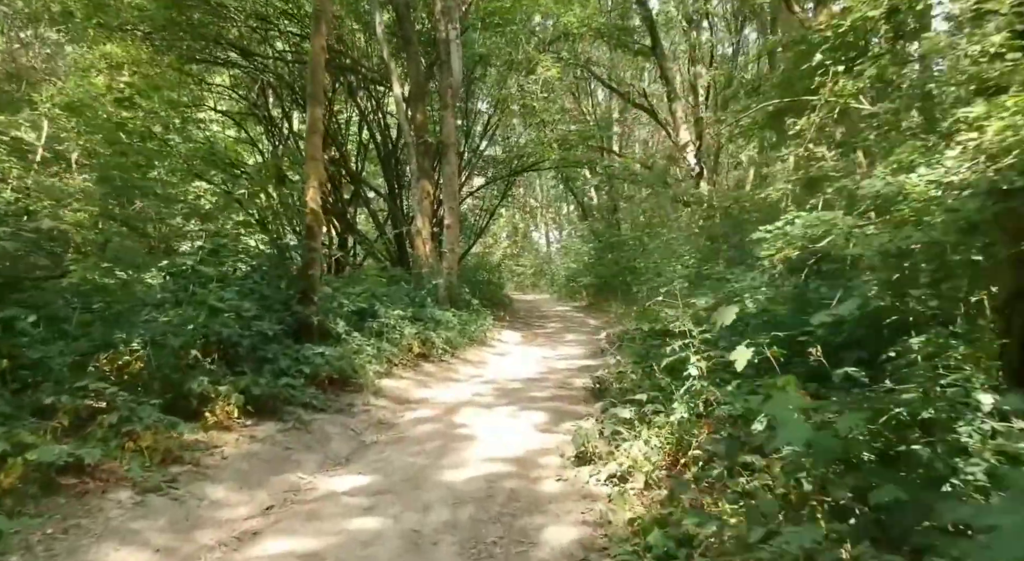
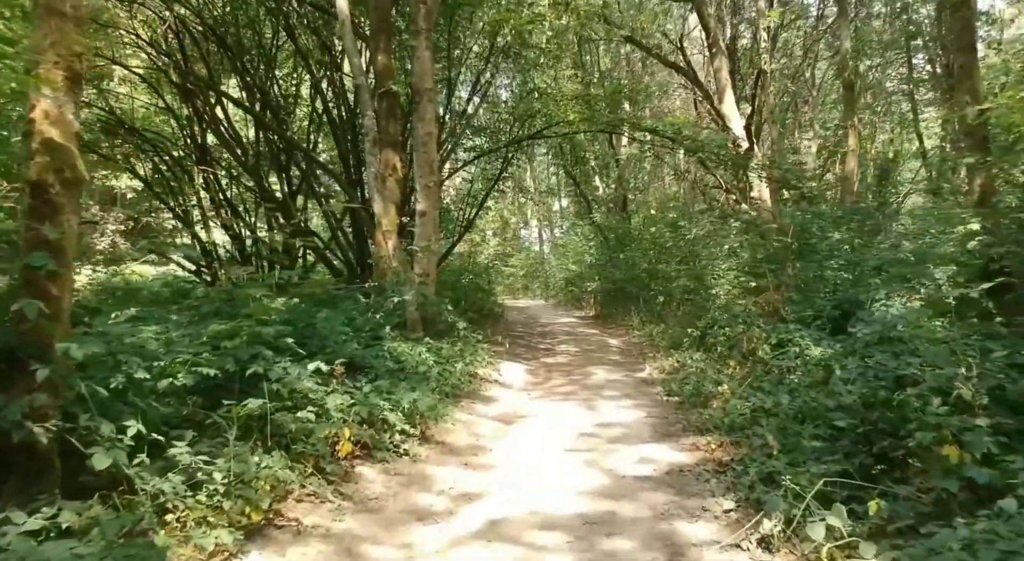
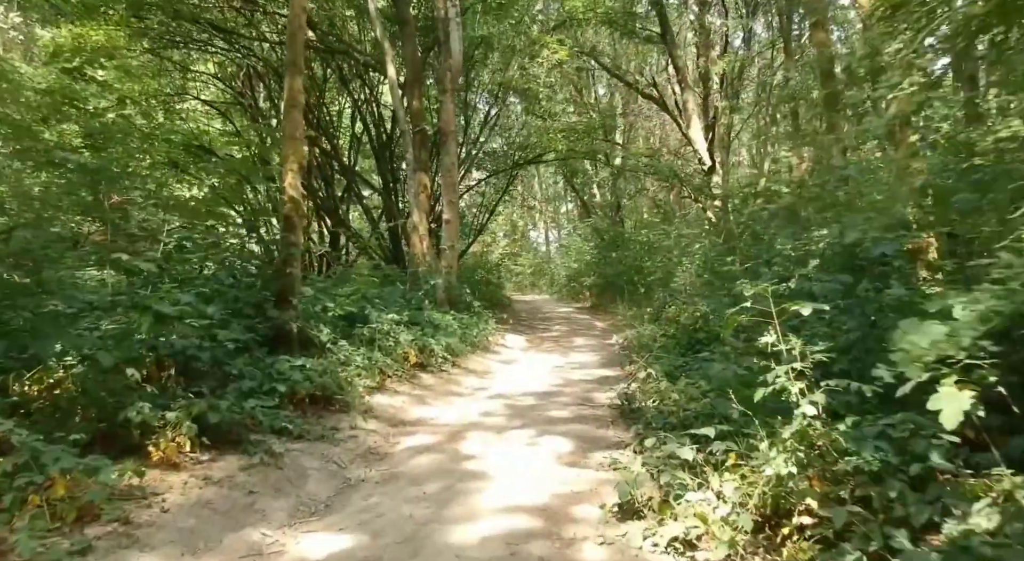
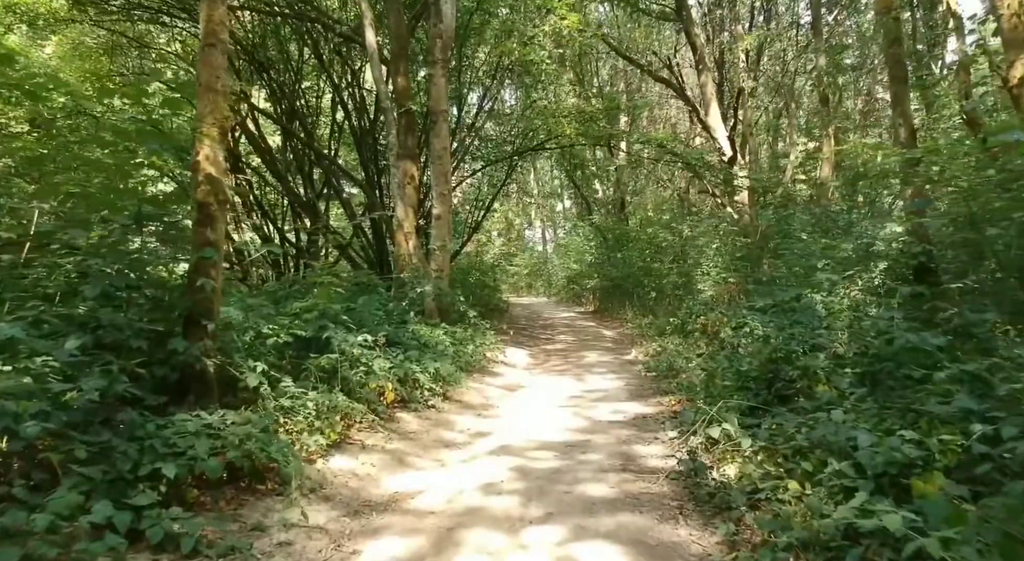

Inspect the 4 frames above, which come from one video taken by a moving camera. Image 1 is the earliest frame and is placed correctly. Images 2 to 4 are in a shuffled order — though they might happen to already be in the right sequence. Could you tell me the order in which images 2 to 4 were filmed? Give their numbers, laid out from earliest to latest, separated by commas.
3, 4, 2
